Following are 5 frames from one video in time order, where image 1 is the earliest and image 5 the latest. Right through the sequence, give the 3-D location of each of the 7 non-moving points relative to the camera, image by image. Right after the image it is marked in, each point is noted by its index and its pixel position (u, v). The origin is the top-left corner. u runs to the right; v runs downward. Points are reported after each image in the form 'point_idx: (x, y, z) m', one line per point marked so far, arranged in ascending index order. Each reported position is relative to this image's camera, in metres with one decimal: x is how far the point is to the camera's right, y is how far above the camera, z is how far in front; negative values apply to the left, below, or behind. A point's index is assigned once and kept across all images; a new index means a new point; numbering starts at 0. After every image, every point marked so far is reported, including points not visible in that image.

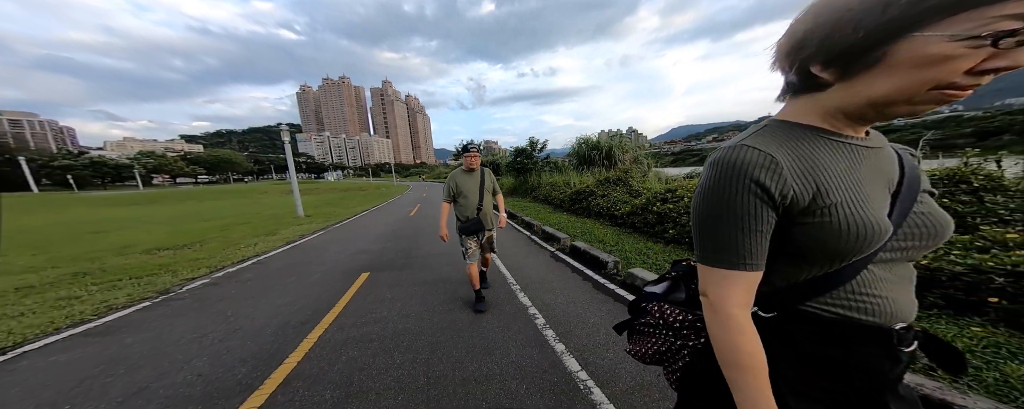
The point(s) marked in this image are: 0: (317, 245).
0: (-4.4, -0.9, +6.7) m
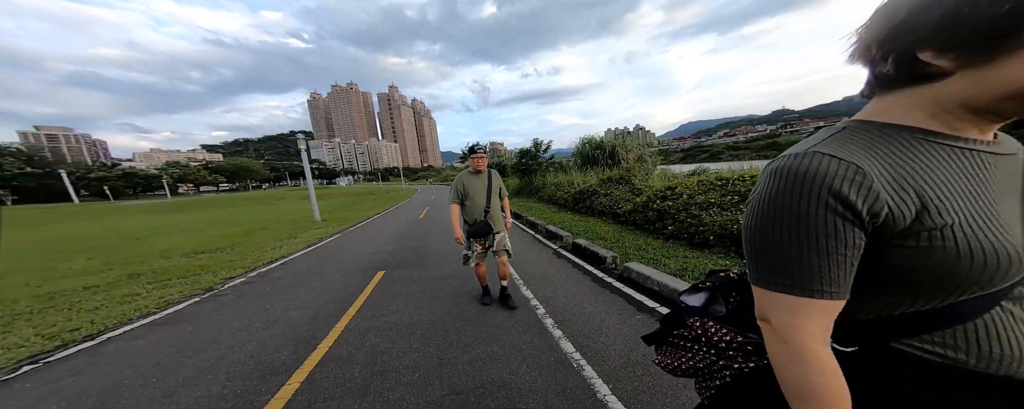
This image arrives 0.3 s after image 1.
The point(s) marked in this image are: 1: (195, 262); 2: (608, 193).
0: (-4.3, -1.0, +7.2) m
1: (-6.5, -1.2, +6.2) m
2: (+3.3, +0.4, +10.3) m
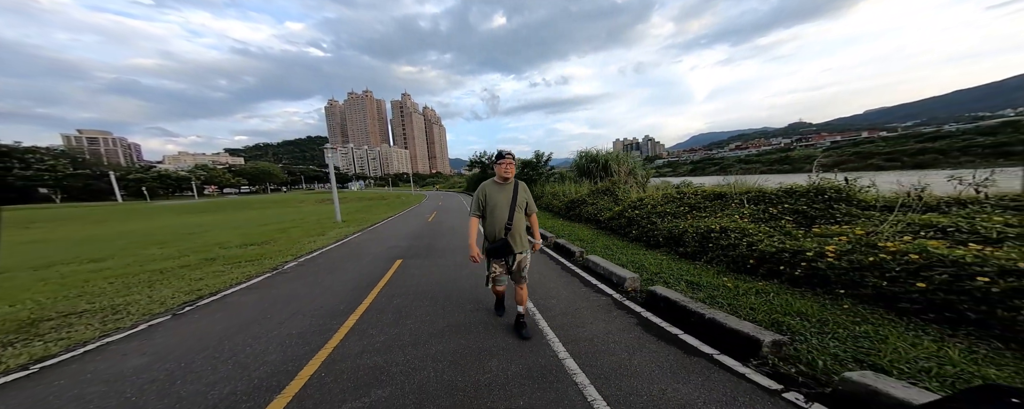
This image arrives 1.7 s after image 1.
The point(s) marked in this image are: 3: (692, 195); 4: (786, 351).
0: (-4.4, -1.1, +8.7) m
1: (-6.7, -1.2, +7.7) m
2: (+3.3, +0.1, +11.7) m
3: (+4.6, +0.3, +7.5) m
4: (+2.1, -1.1, +2.4) m
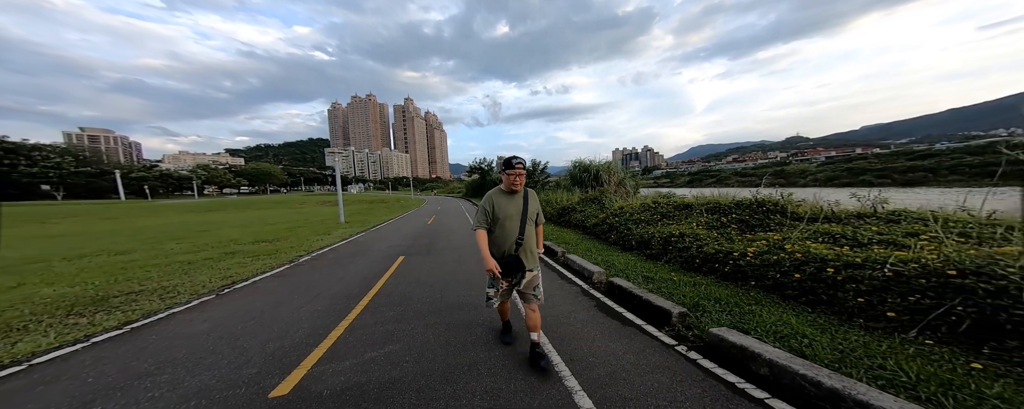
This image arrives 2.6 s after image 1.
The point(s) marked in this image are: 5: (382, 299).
0: (-4.7, -1.2, +9.5) m
1: (-7.0, -1.2, +8.5) m
2: (+3.0, -0.2, +12.6) m
3: (+4.3, 0.0, +8.4) m
4: (+1.9, -1.2, +3.2) m
5: (-2.0, -1.5, +4.7) m
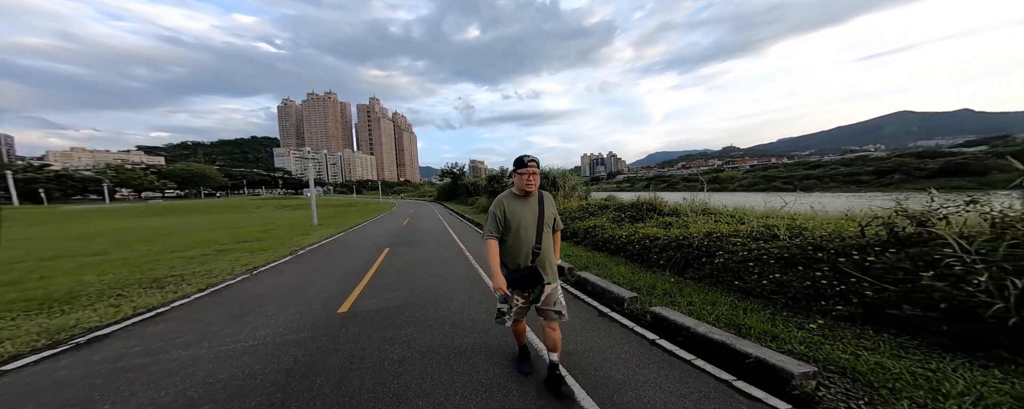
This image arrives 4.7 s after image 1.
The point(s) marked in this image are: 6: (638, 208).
0: (-6.3, -1.3, +11.0) m
1: (-8.4, -1.3, +9.7) m
2: (+0.9, -0.4, +15.1) m
3: (+2.8, -0.1, +11.2) m
4: (+1.1, -1.3, +5.7) m
5: (-3.0, -1.5, +6.6) m
6: (+3.6, -0.2, +9.1) m
